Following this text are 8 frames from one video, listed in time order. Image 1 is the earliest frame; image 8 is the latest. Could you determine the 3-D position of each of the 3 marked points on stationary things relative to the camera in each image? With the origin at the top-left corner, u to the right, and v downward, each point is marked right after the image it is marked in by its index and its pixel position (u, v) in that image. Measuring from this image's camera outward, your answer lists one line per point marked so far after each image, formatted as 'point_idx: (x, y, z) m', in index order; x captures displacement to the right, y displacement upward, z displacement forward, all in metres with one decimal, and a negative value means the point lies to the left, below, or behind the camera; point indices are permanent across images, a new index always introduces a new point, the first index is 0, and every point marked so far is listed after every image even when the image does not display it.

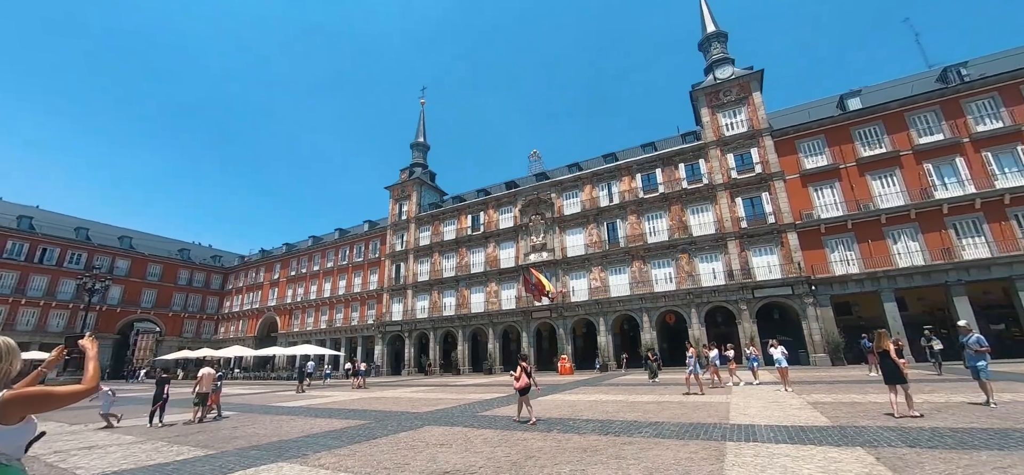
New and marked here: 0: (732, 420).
0: (+3.7, -3.0, +6.8) m
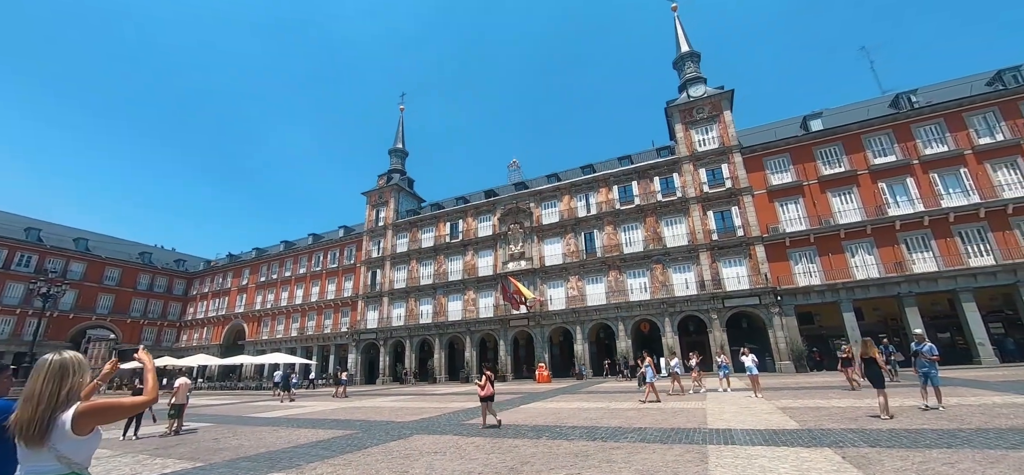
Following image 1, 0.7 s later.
0: (+3.5, -3.3, +7.2) m
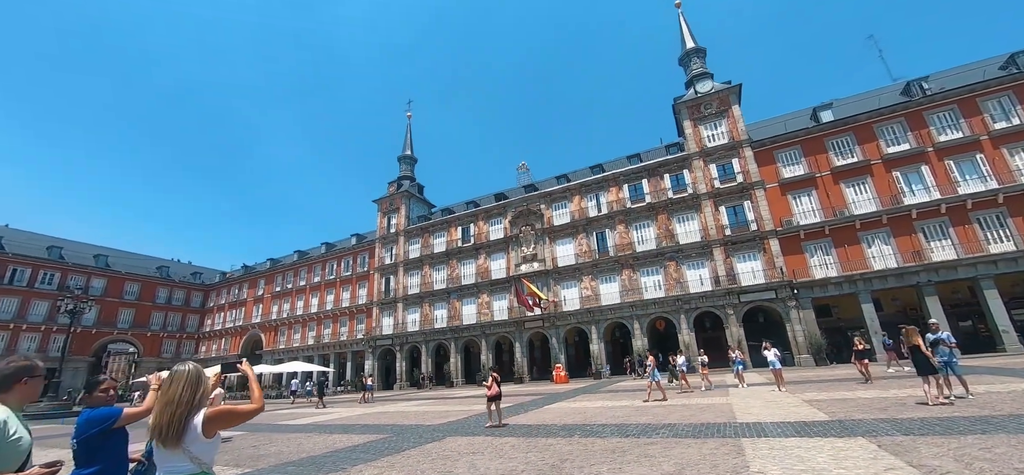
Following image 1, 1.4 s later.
0: (+4.1, -3.3, +7.3) m
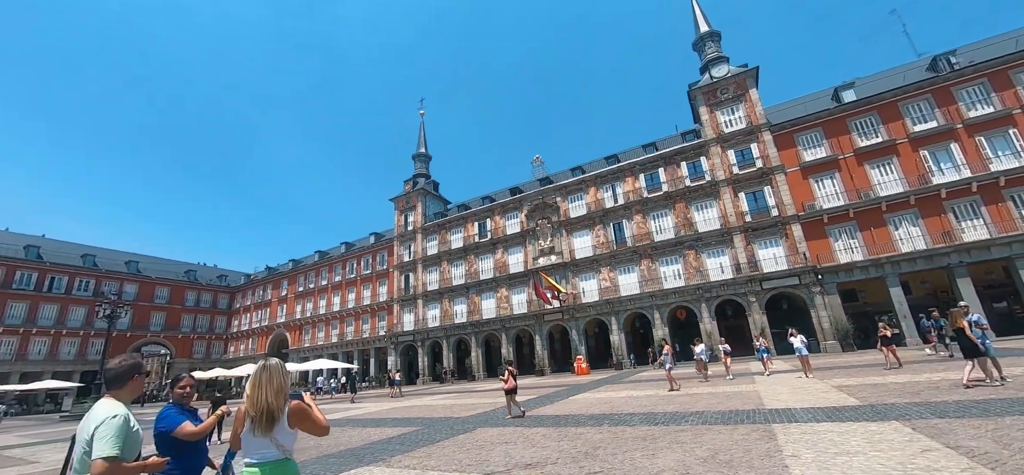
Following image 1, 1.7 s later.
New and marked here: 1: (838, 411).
0: (+4.6, -3.0, +7.3) m
1: (+4.9, -2.6, +6.2) m
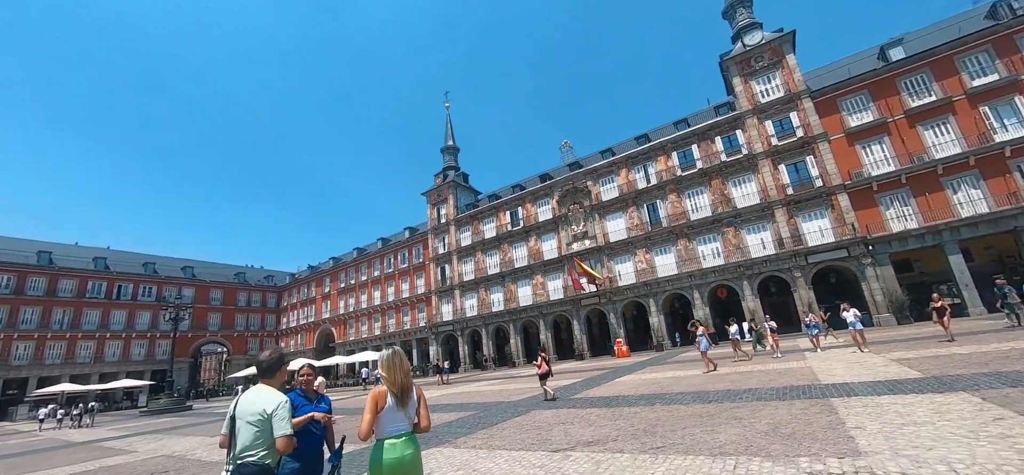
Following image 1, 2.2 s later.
0: (+5.6, -2.6, +7.3) m
1: (+5.8, -2.2, +6.1) m
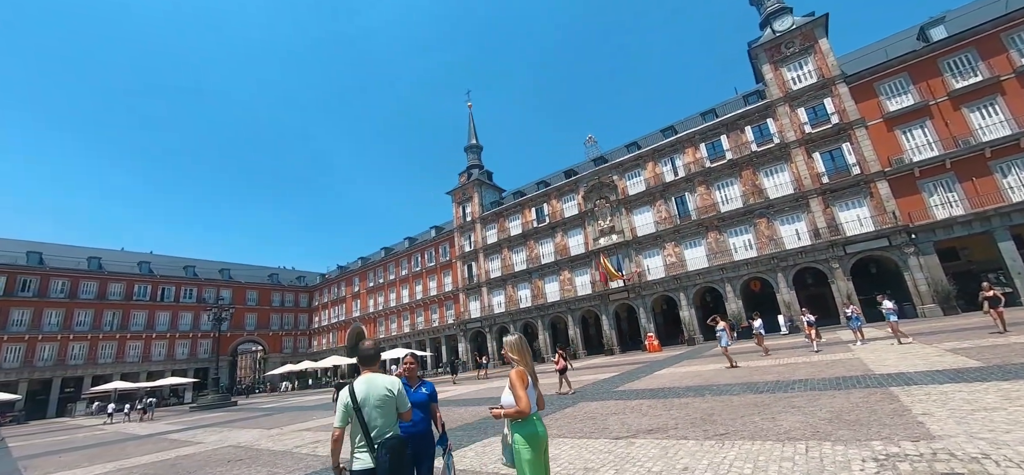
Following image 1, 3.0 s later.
0: (+6.5, -2.4, +7.3) m
1: (+6.7, -2.0, +6.1) m
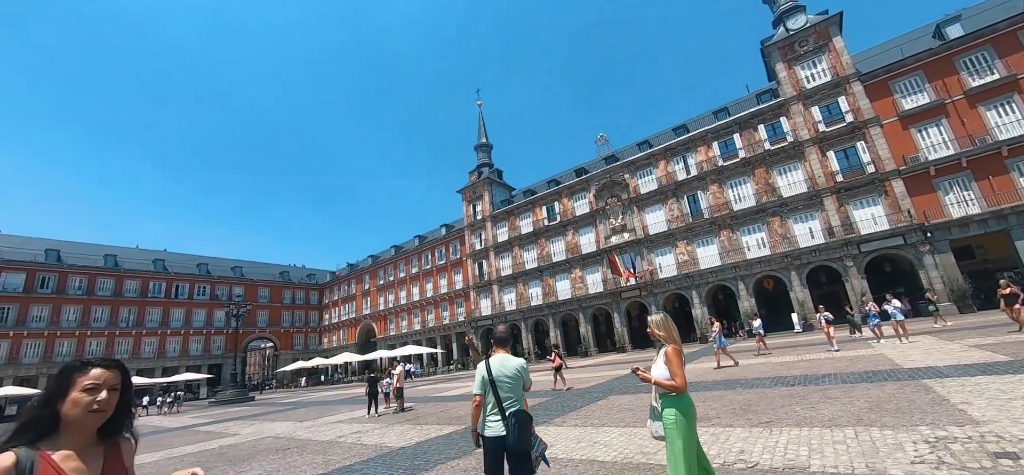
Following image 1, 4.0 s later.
0: (+7.2, -2.4, +7.5) m
1: (+7.3, -2.0, +6.3) m
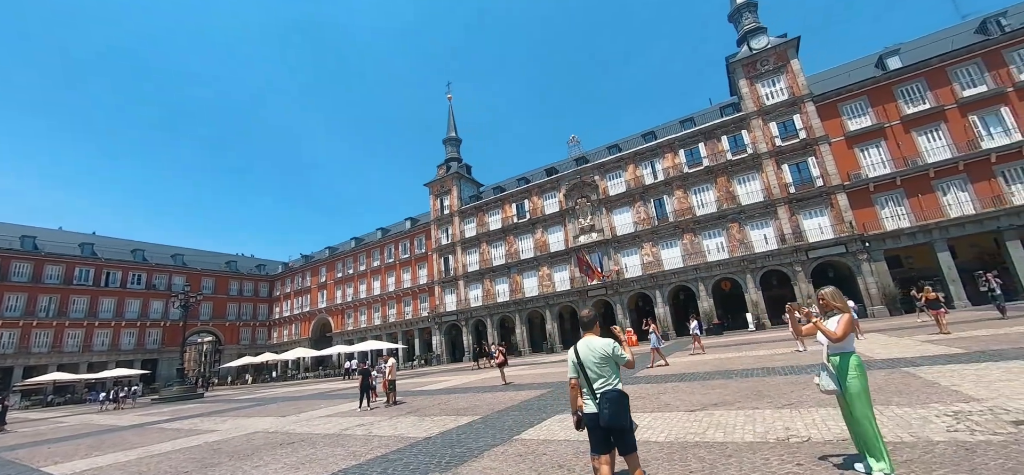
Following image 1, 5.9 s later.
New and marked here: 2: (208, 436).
0: (+7.5, -2.5, +8.4) m
1: (+7.8, -2.1, +7.2) m
2: (-7.6, -4.9, +10.1) m
